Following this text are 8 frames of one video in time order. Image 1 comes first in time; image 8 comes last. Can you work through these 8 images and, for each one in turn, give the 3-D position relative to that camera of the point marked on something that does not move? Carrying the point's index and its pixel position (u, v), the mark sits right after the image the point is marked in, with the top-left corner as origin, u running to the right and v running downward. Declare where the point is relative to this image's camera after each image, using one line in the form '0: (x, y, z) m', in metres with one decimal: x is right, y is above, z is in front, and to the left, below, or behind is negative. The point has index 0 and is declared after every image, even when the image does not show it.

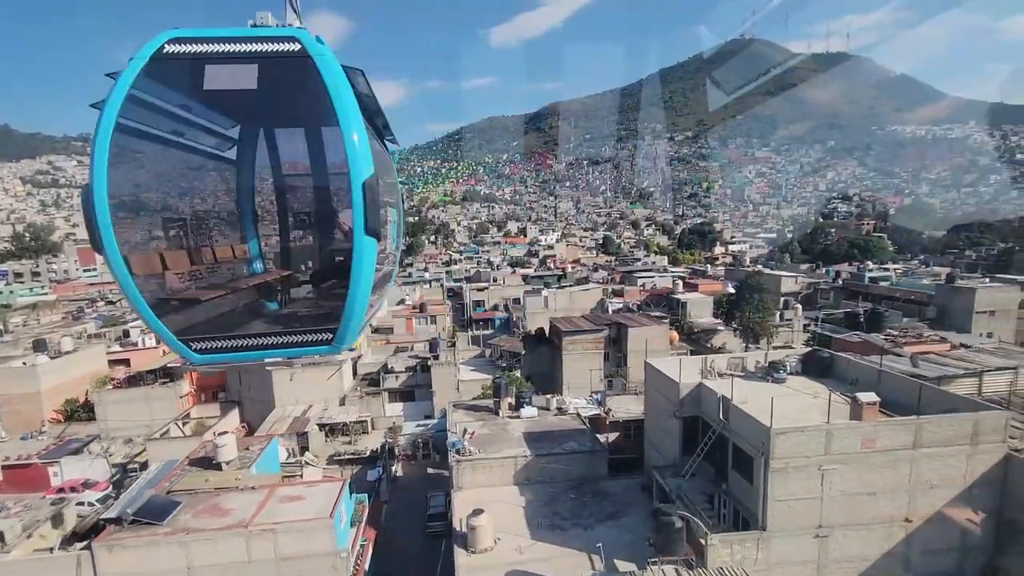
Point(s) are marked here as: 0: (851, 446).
0: (+5.1, -2.4, +7.3) m
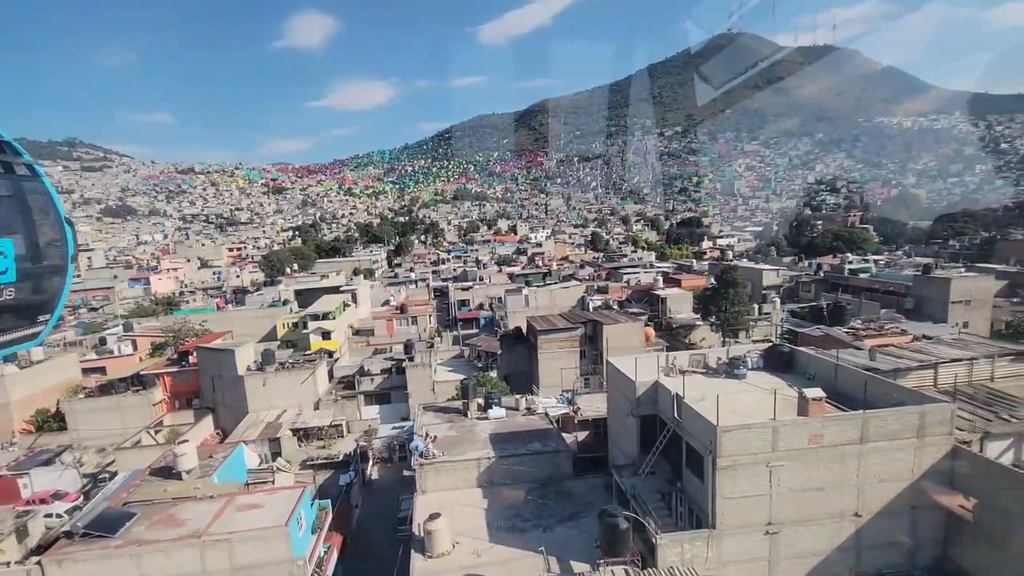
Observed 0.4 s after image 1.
0: (+4.3, -2.3, +7.3) m
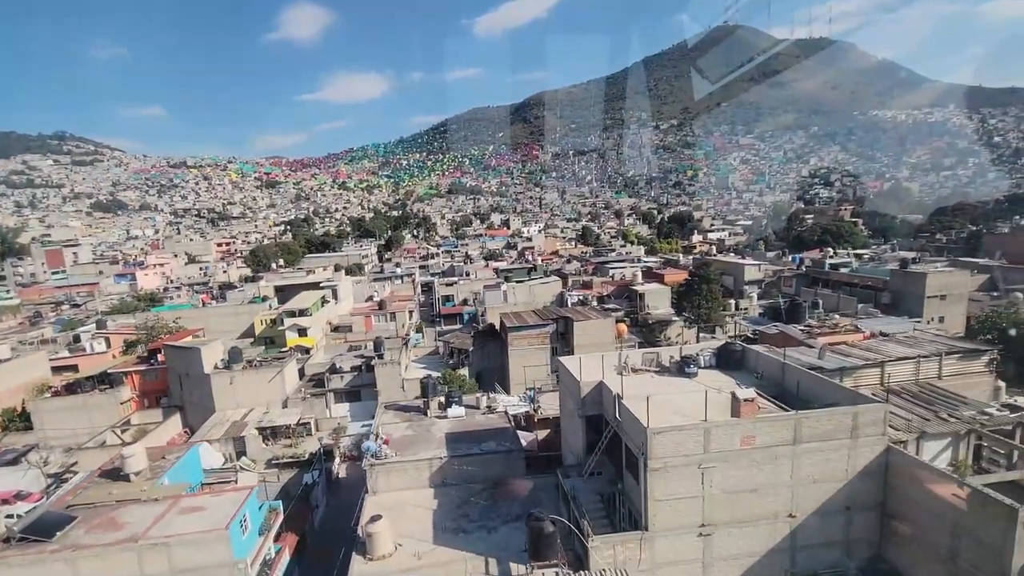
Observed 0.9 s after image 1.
0: (+3.2, -2.3, +7.3) m
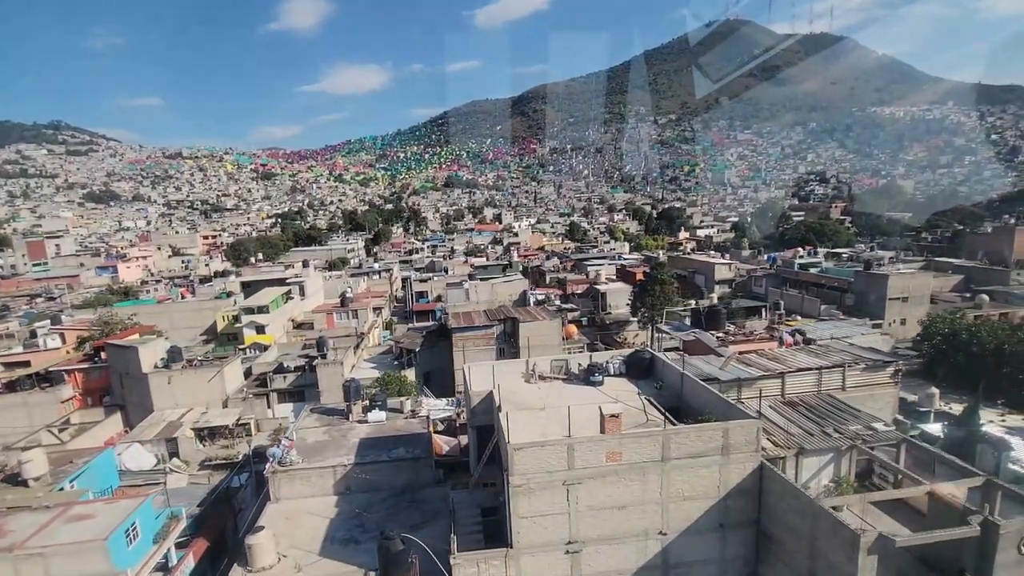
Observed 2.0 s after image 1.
0: (+1.2, -2.5, +7.1) m
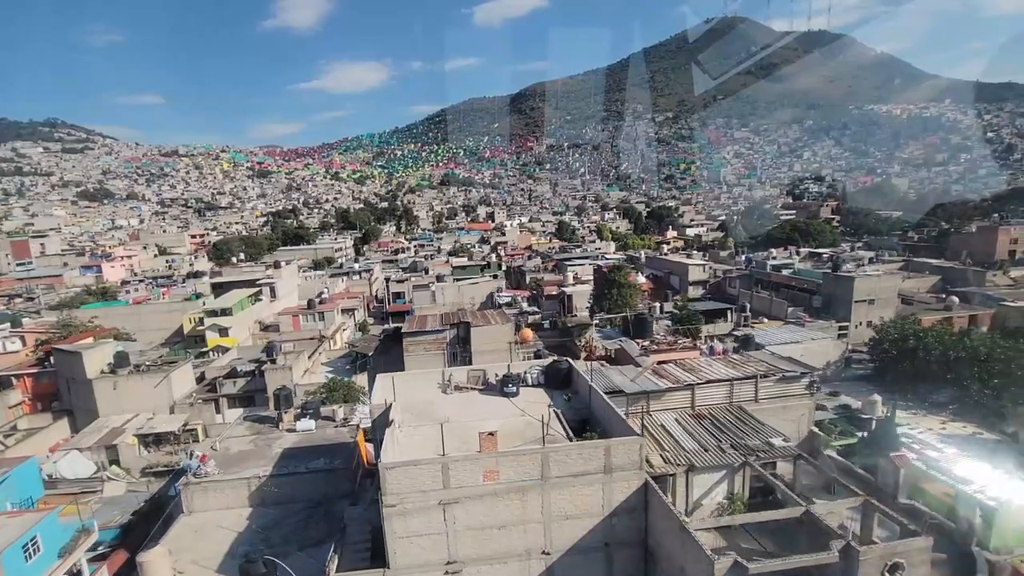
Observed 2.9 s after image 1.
0: (-0.6, -2.7, +6.9) m
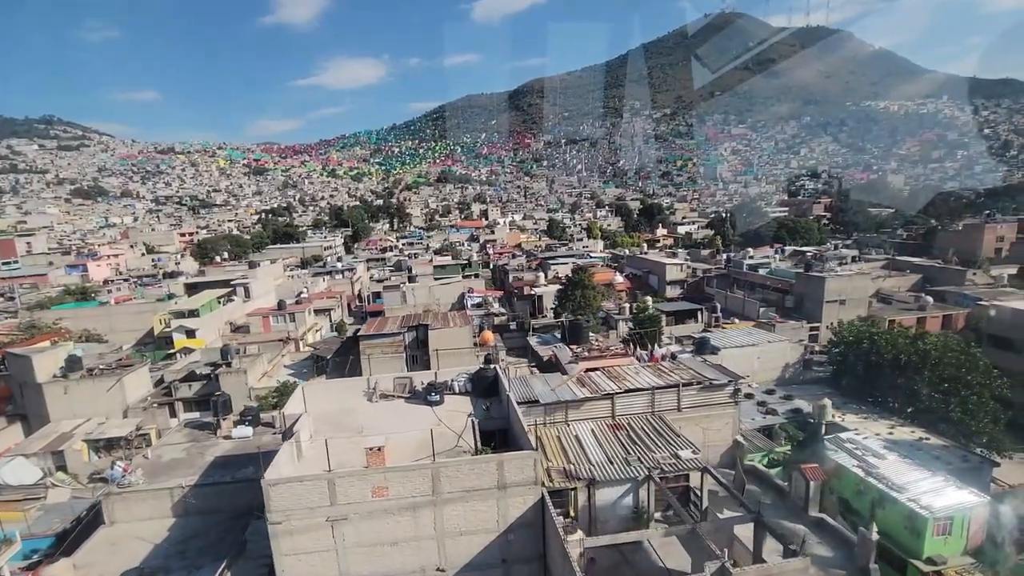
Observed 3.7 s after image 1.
0: (-2.1, -2.9, +6.7) m
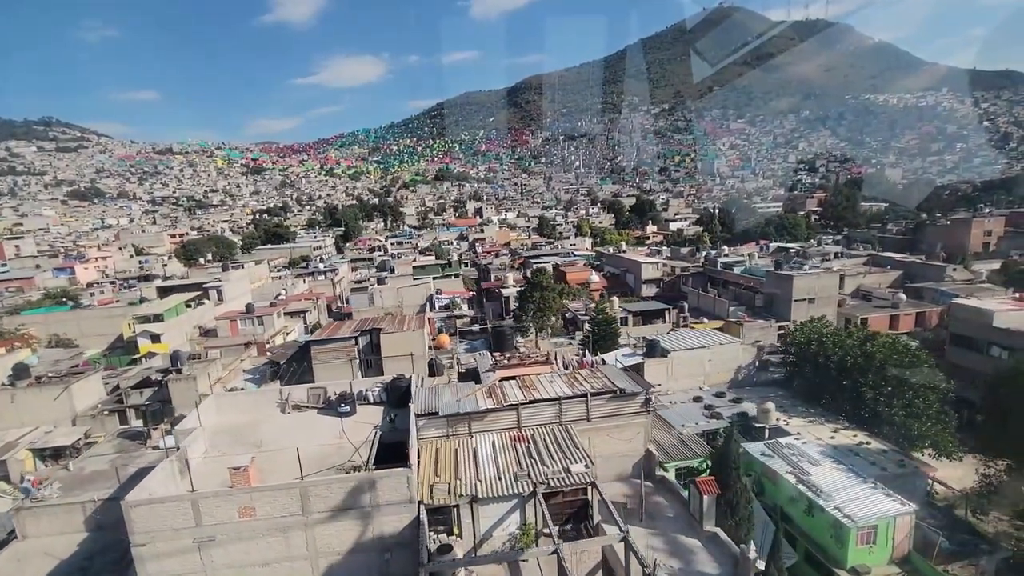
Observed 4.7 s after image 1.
0: (-3.8, -3.1, +6.5) m
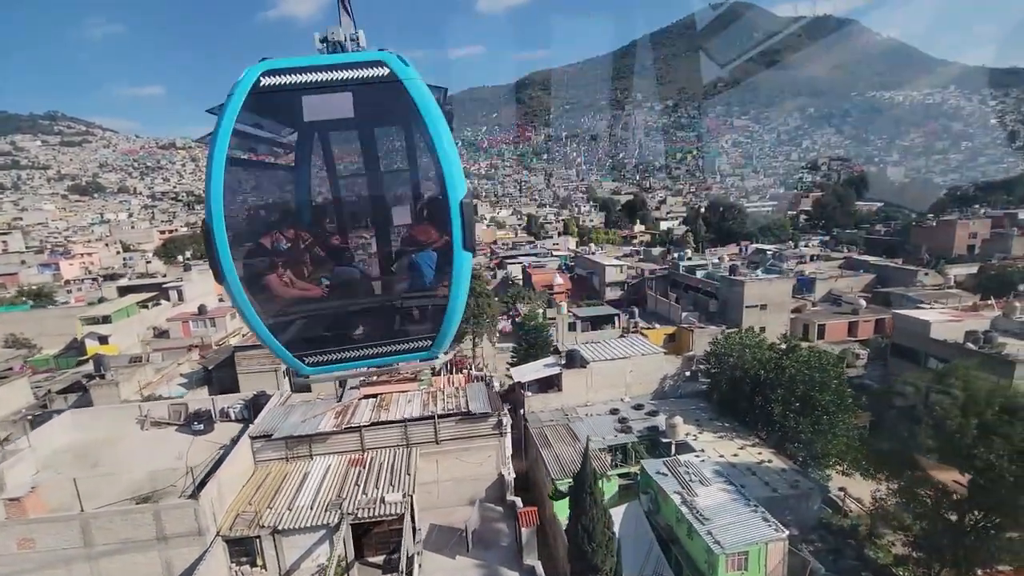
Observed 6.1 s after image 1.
0: (-6.6, -3.4, +6.3) m
